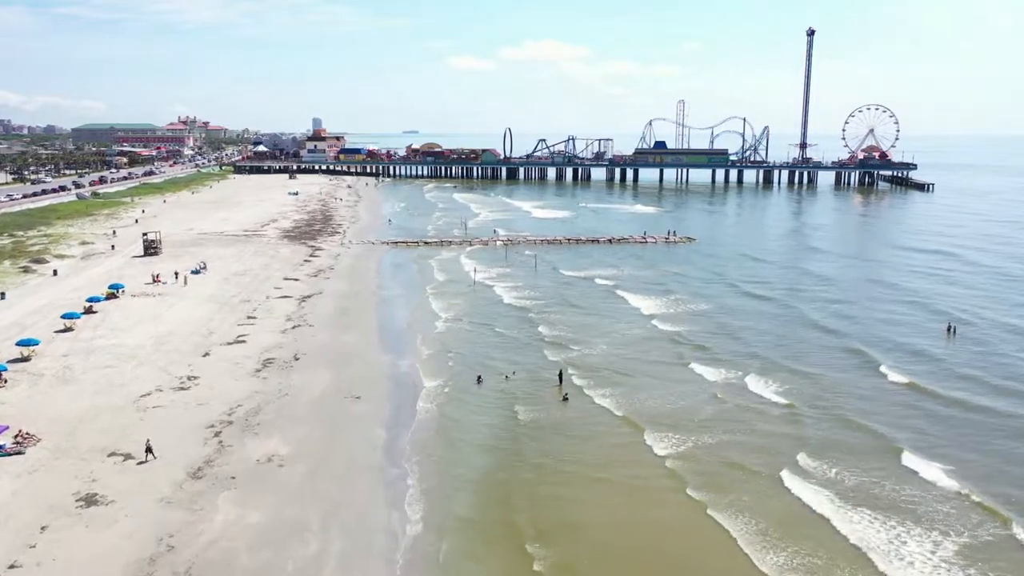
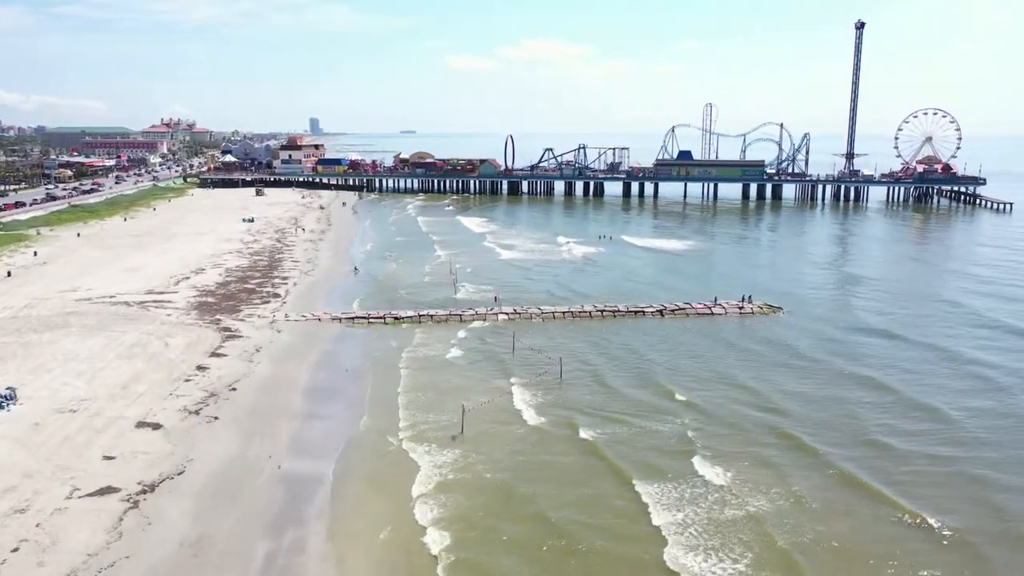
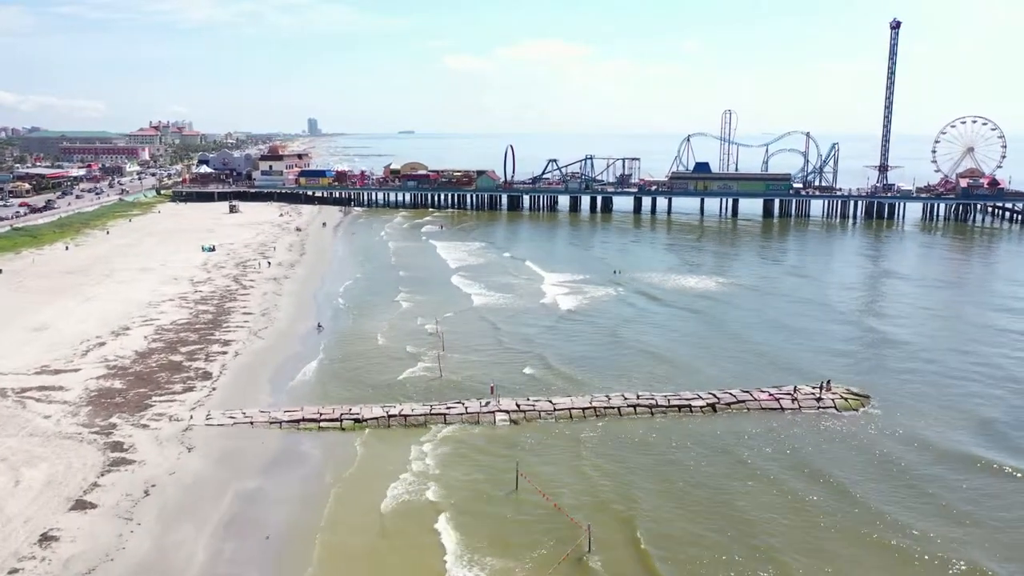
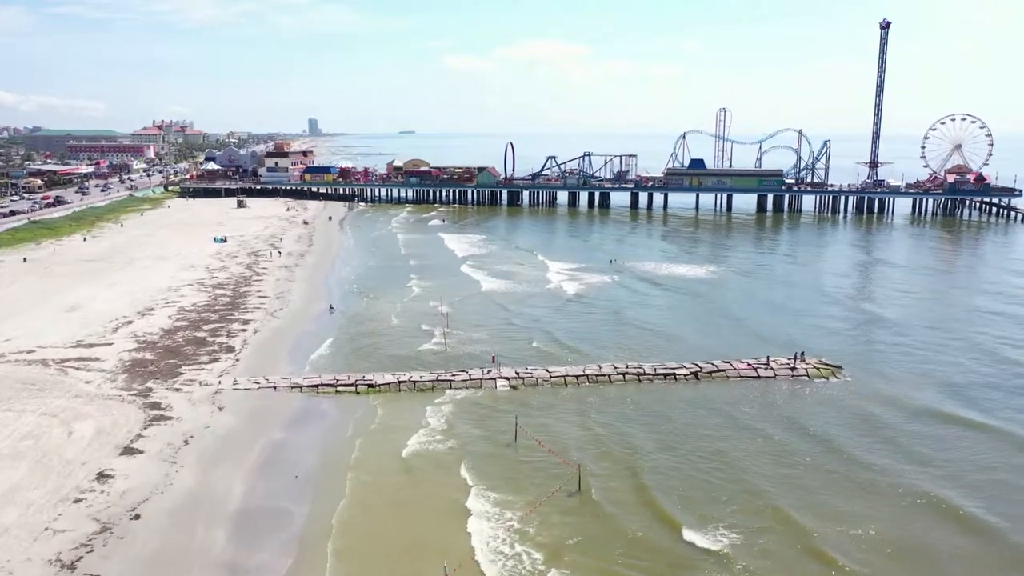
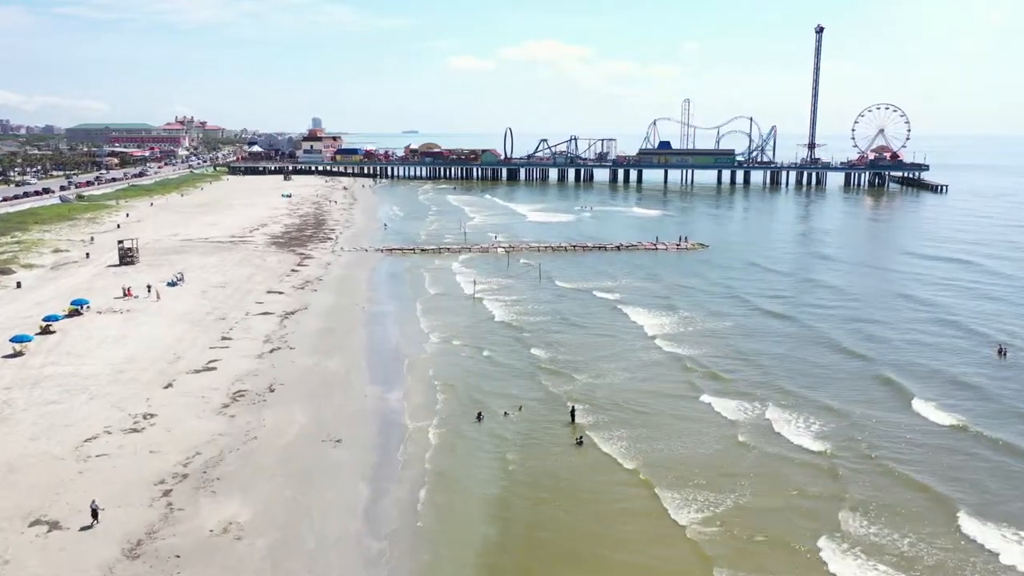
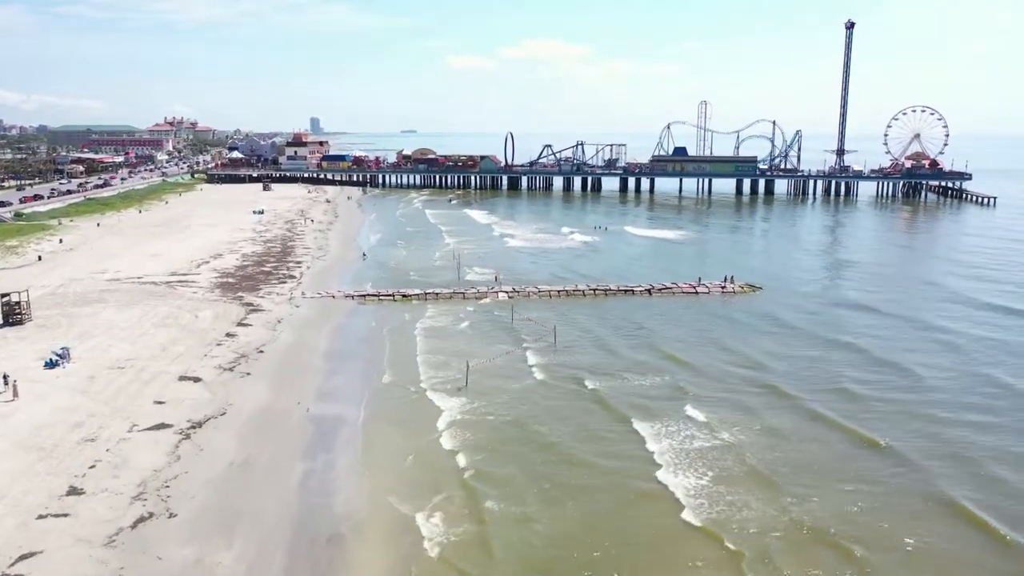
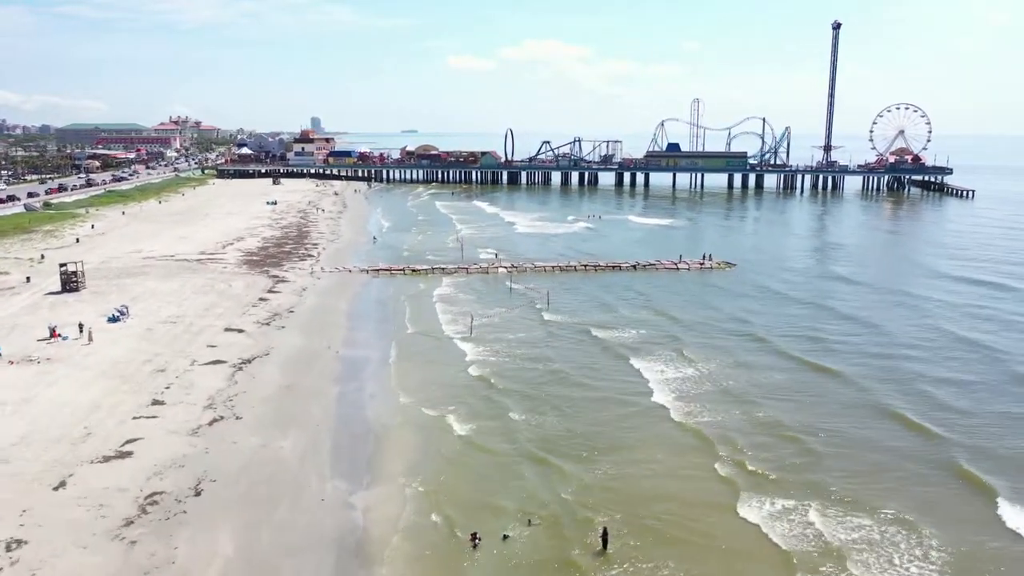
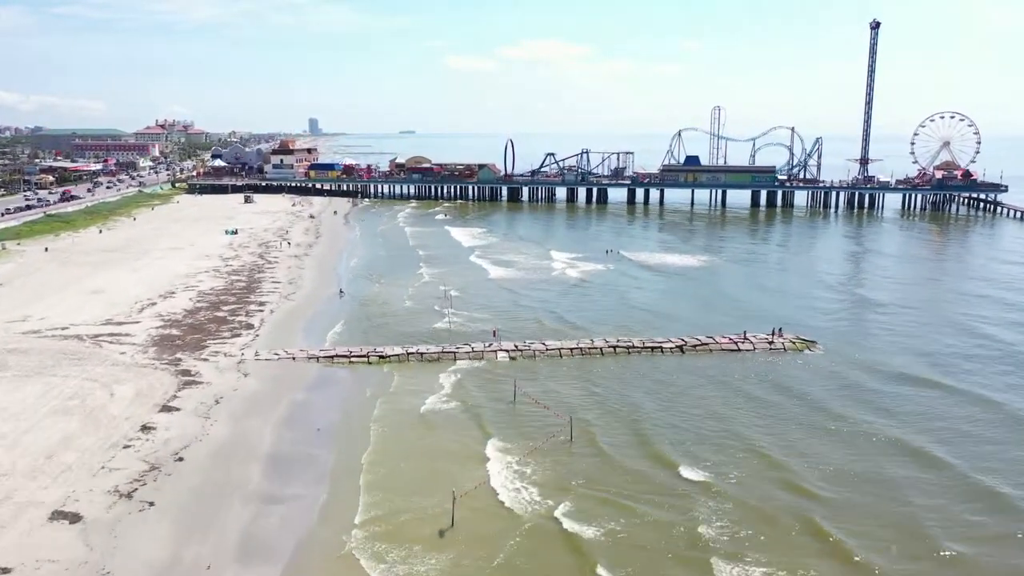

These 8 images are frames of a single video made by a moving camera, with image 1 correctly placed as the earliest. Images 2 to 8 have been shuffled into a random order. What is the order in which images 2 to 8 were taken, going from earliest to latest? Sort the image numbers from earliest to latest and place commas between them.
5, 7, 6, 2, 8, 4, 3
